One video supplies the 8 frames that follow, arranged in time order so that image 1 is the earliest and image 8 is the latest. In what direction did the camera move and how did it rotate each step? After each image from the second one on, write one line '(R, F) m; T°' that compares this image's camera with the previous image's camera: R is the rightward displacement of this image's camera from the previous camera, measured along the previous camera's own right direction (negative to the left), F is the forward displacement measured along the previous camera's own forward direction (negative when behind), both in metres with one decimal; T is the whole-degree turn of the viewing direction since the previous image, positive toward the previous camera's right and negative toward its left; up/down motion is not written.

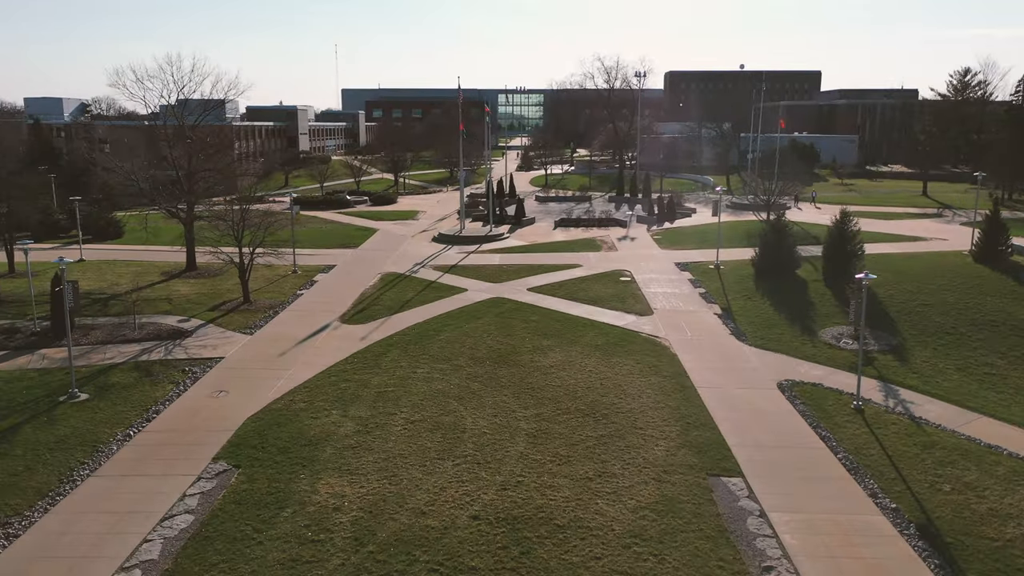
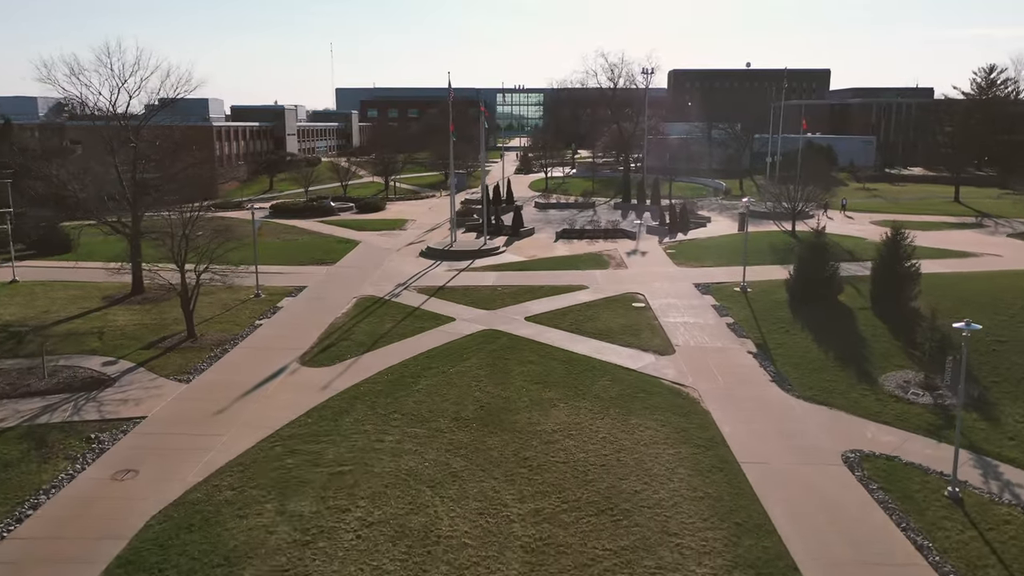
(+0.1, +3.8) m; 0°
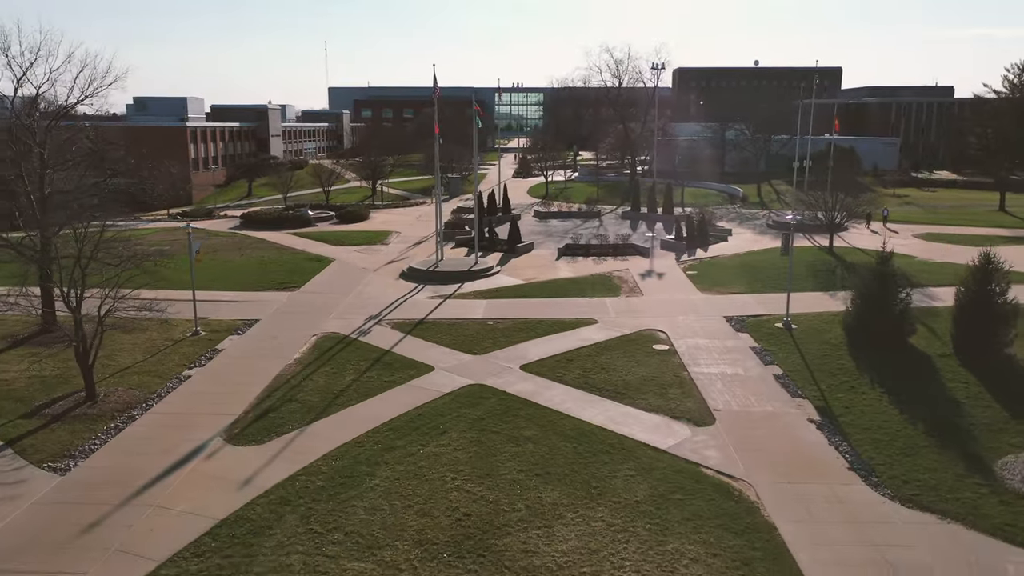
(+0.2, +4.5) m; 0°
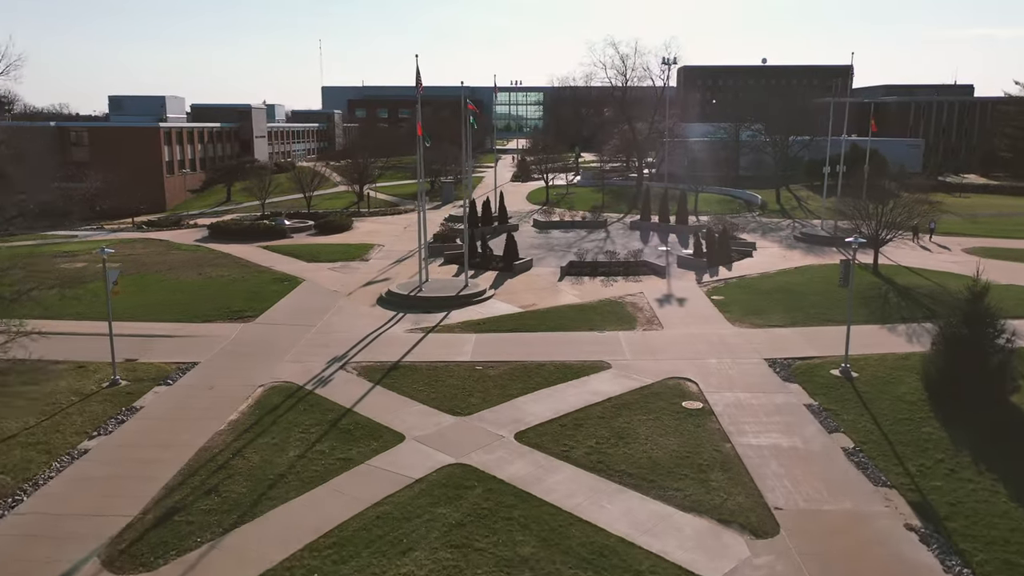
(+0.1, +4.0) m; 0°
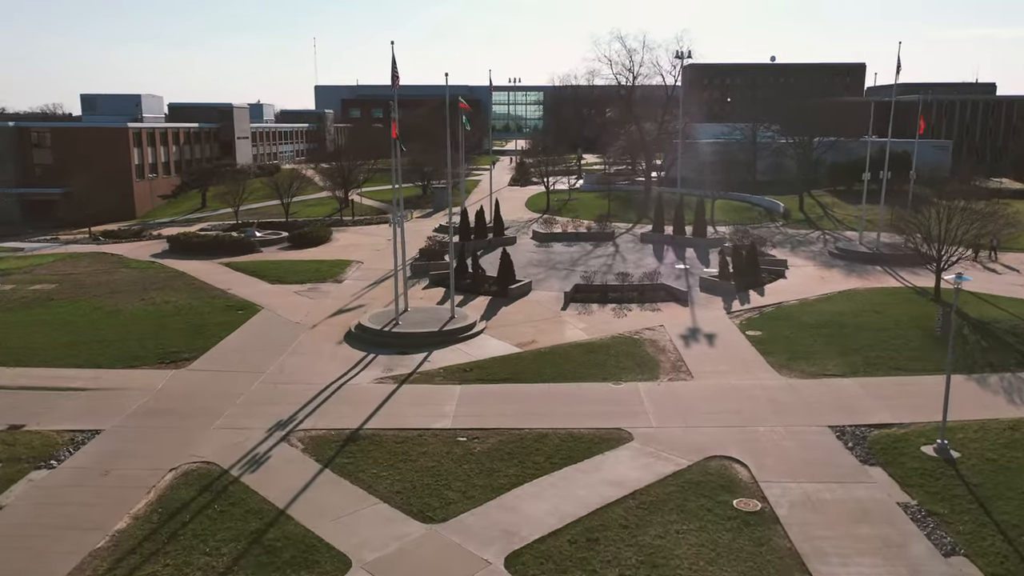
(+0.1, +4.1) m; 0°
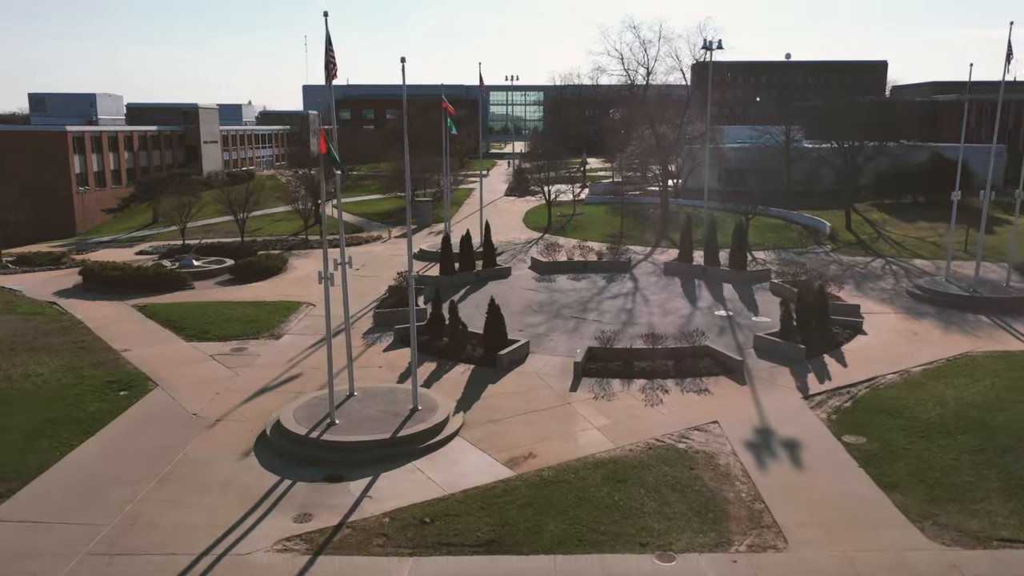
(+0.2, +6.4) m; 0°
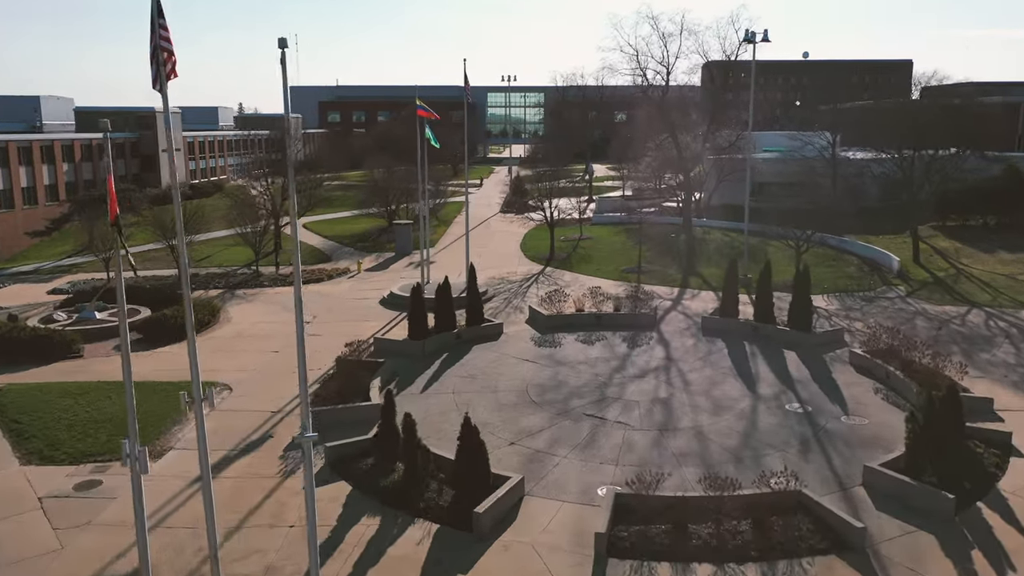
(+0.2, +6.4) m; 0°
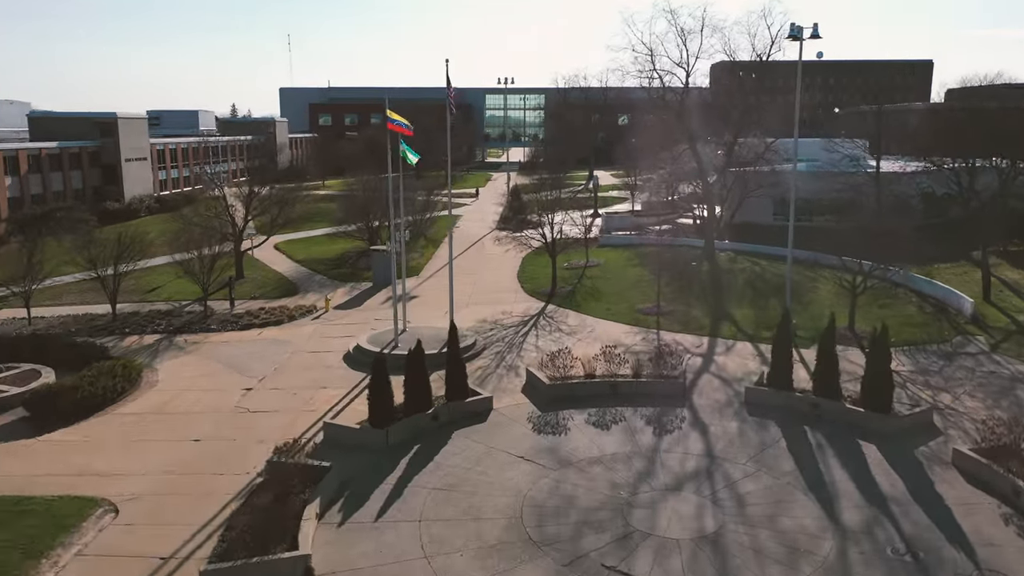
(+0.2, +4.6) m; 0°
